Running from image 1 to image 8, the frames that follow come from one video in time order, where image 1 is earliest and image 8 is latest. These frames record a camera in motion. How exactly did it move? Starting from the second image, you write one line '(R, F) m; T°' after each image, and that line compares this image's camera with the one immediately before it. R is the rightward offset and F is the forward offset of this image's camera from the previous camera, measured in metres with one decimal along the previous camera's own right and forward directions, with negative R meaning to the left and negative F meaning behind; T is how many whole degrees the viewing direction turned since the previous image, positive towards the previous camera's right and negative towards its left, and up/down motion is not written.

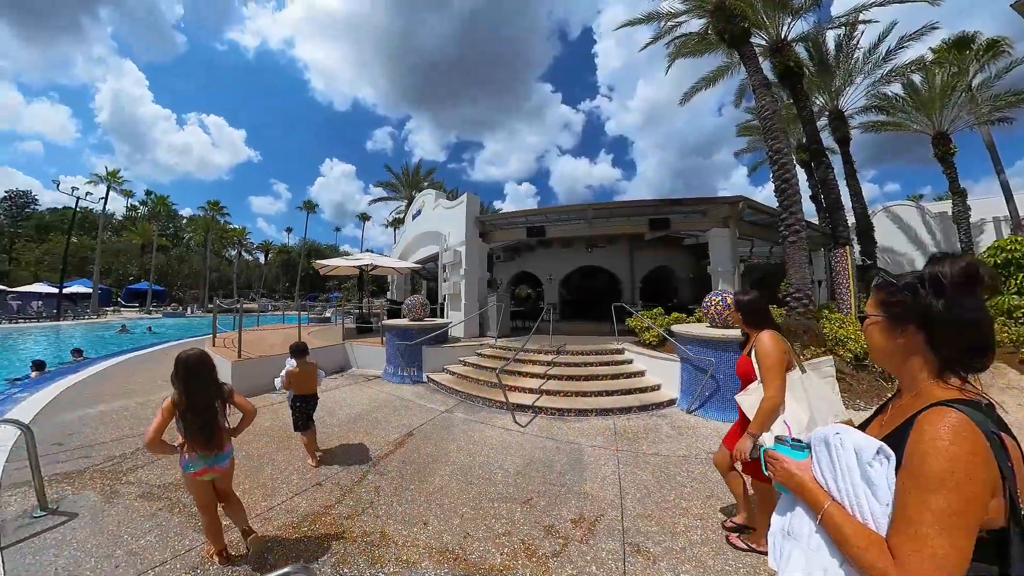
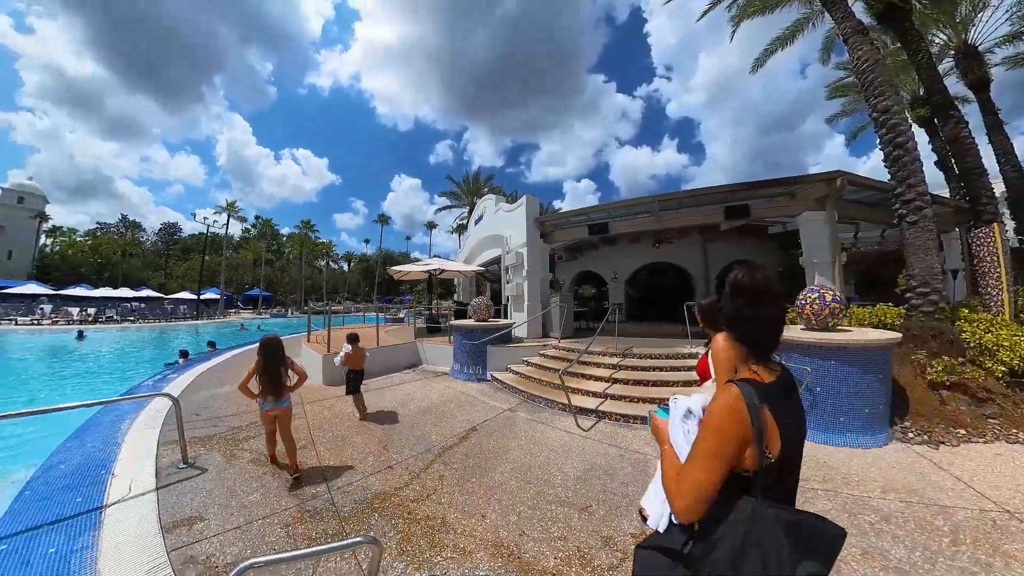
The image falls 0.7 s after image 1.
(+0.5, +0.1) m; -15°
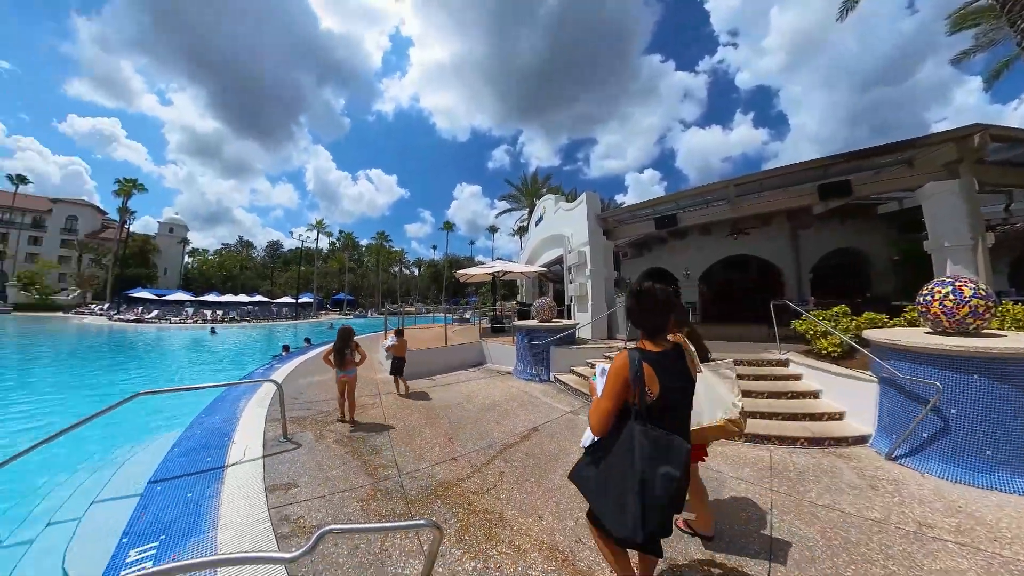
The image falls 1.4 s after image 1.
(+0.5, +0.1) m; -15°
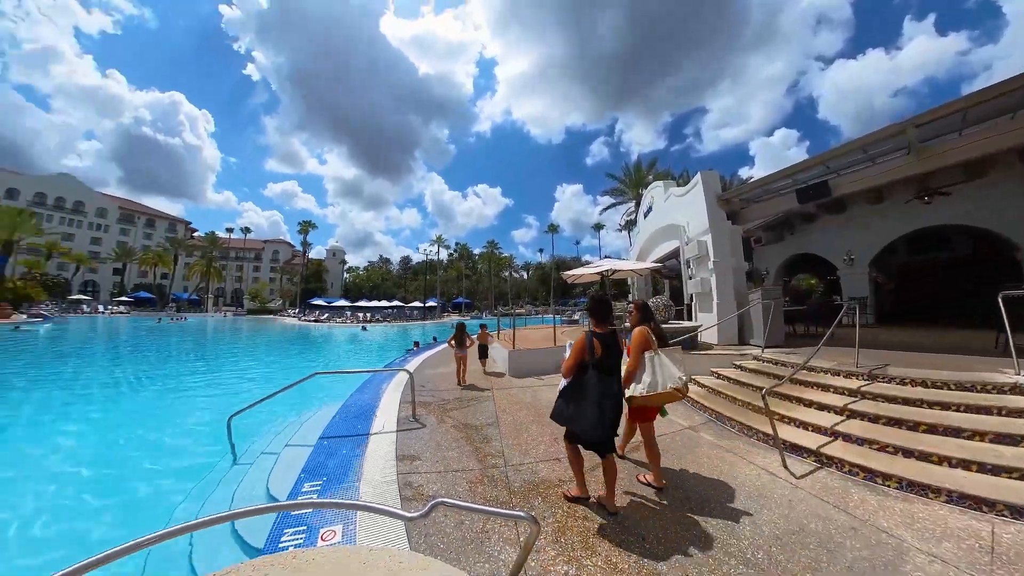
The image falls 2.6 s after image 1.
(+0.9, +0.2) m; -26°
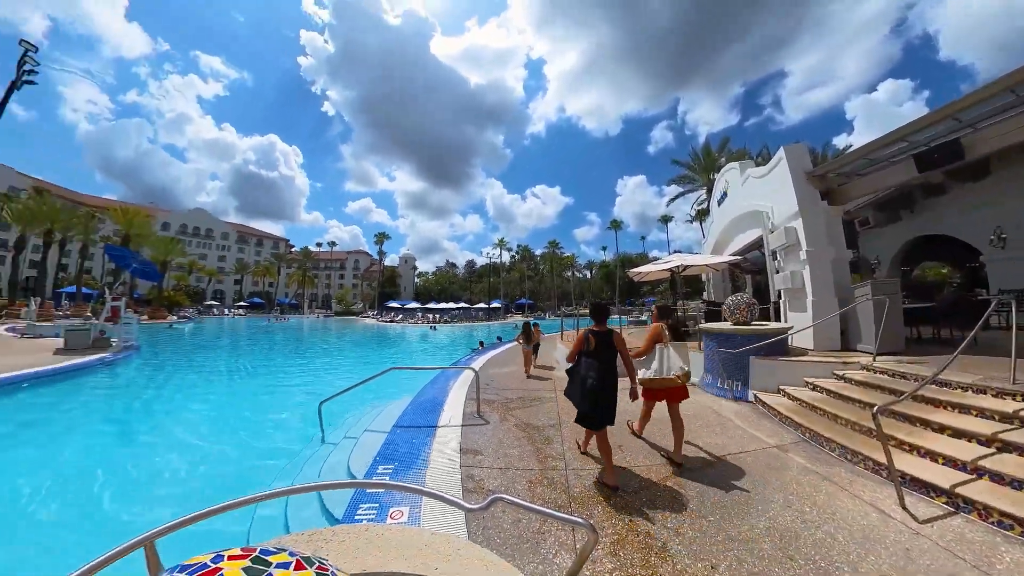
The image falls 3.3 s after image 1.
(+0.5, +0.1) m; -15°
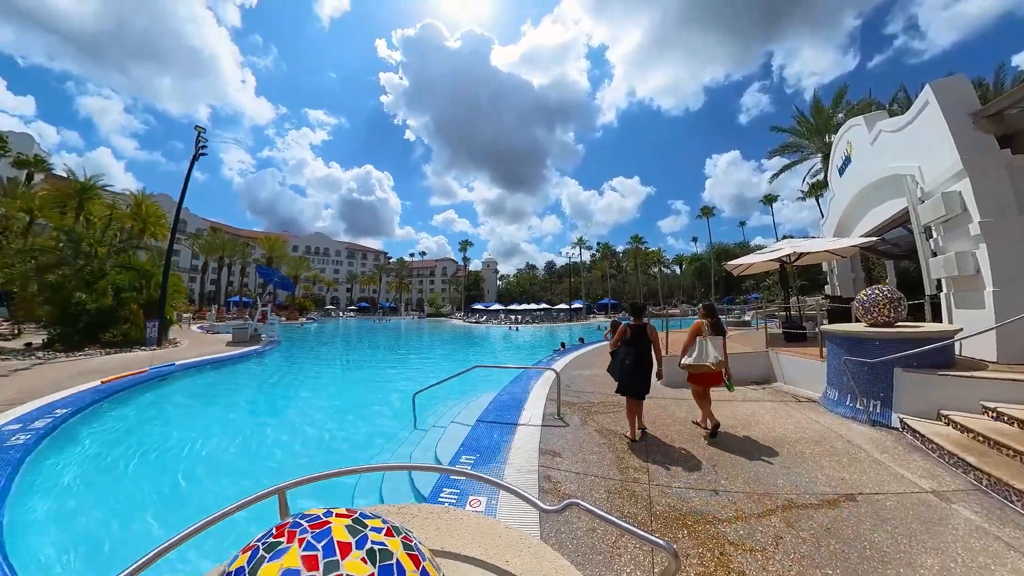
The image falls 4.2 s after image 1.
(+0.7, +0.1) m; -20°
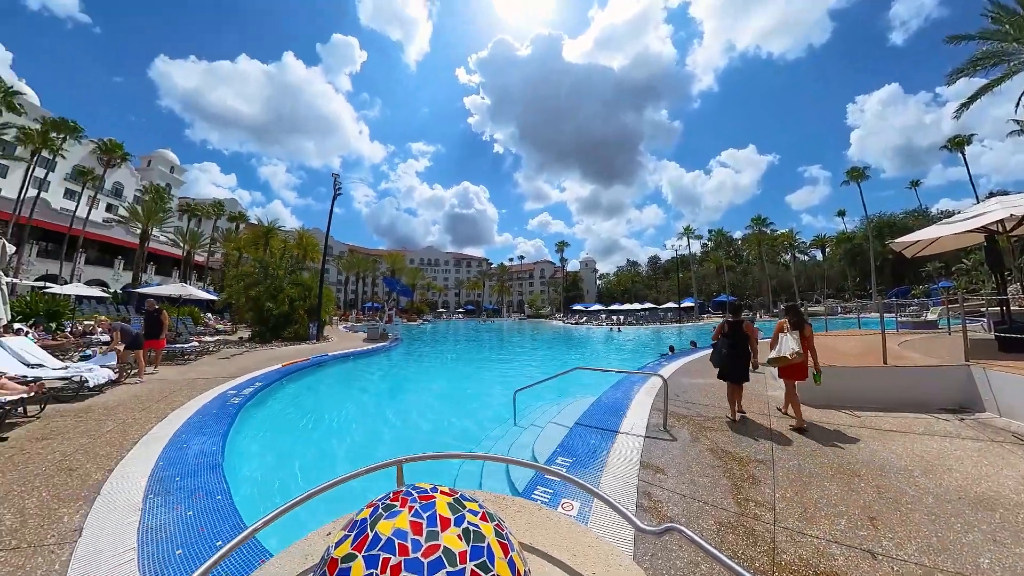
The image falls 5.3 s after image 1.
(+0.8, +0.2) m; -24°
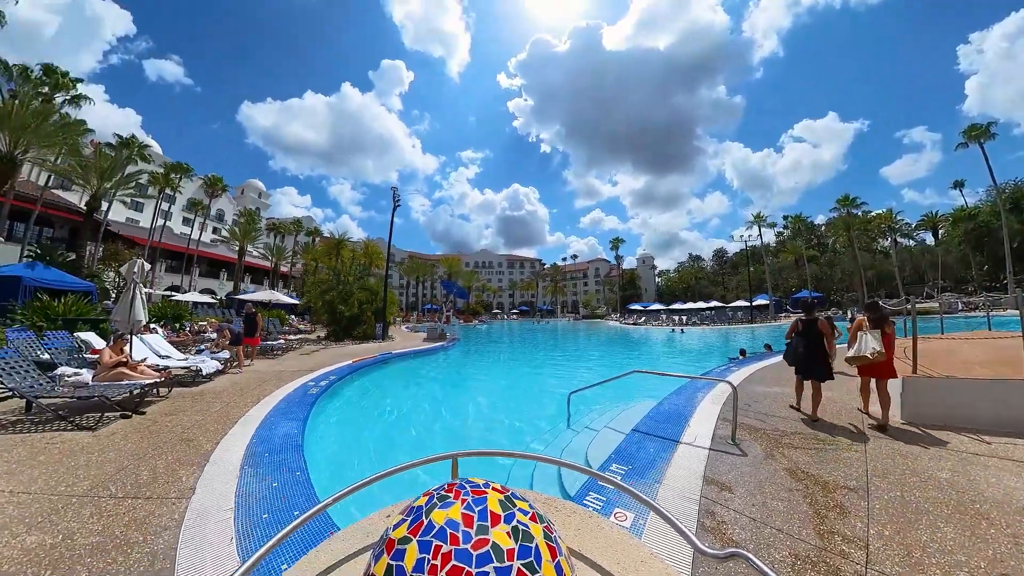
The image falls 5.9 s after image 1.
(+0.5, +0.1) m; -13°
